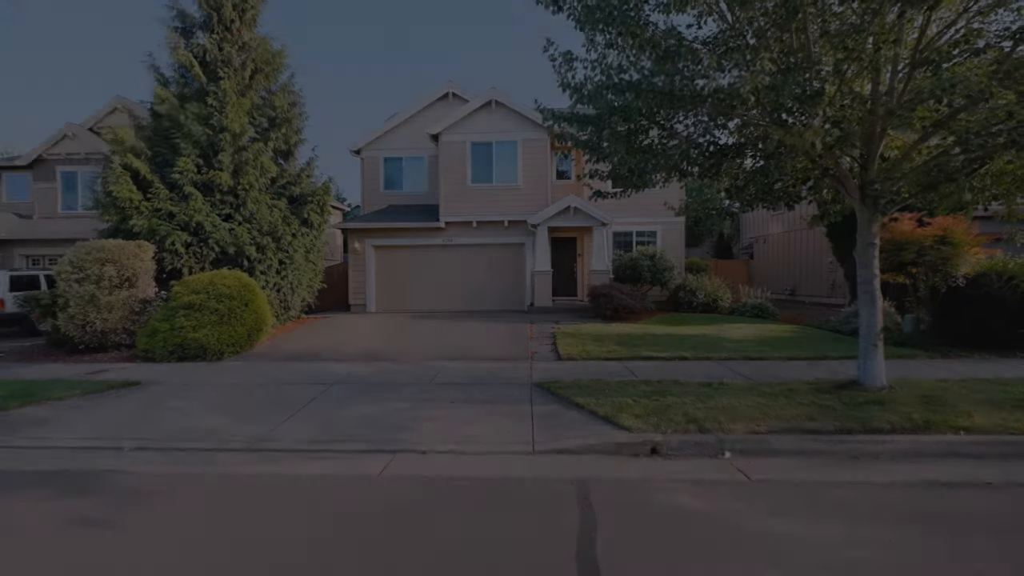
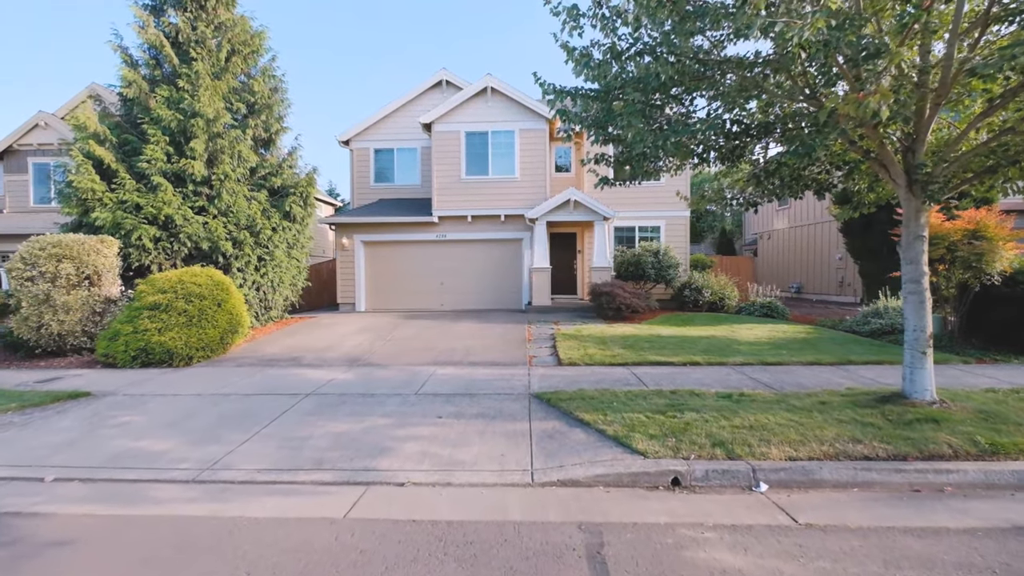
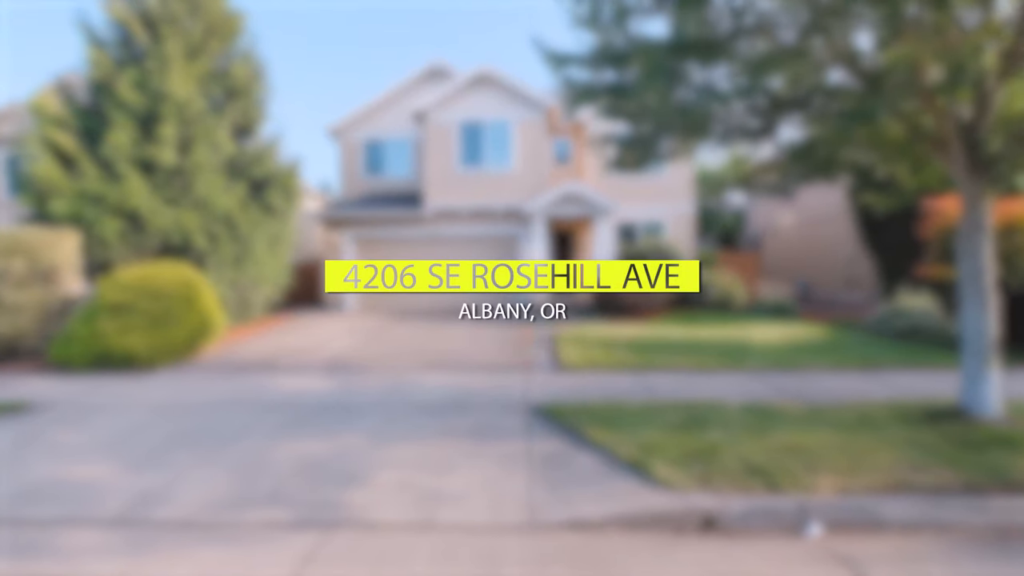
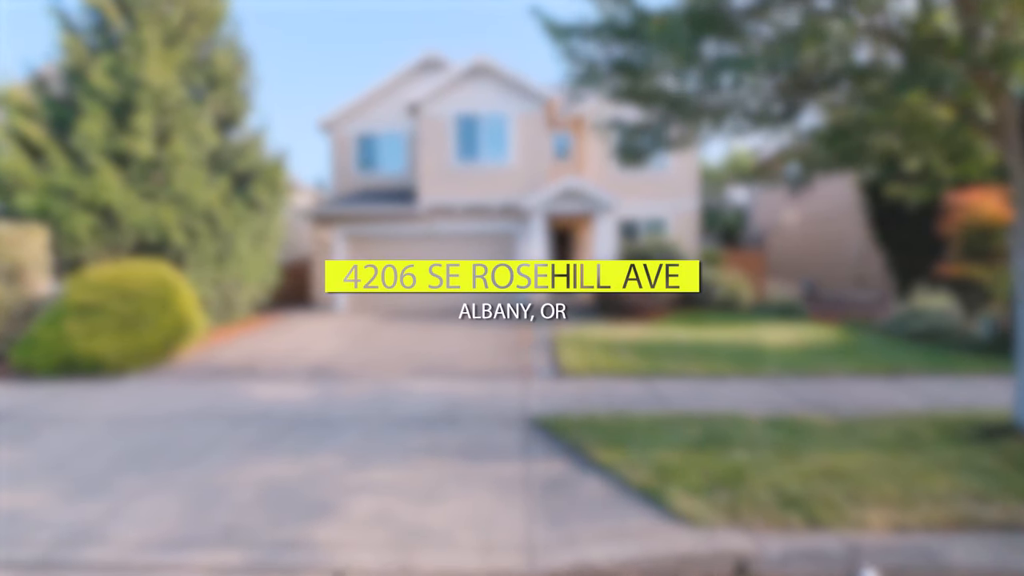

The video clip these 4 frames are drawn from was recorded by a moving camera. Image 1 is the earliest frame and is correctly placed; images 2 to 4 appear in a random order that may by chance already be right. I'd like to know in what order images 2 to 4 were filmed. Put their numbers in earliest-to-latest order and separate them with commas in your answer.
2, 3, 4
